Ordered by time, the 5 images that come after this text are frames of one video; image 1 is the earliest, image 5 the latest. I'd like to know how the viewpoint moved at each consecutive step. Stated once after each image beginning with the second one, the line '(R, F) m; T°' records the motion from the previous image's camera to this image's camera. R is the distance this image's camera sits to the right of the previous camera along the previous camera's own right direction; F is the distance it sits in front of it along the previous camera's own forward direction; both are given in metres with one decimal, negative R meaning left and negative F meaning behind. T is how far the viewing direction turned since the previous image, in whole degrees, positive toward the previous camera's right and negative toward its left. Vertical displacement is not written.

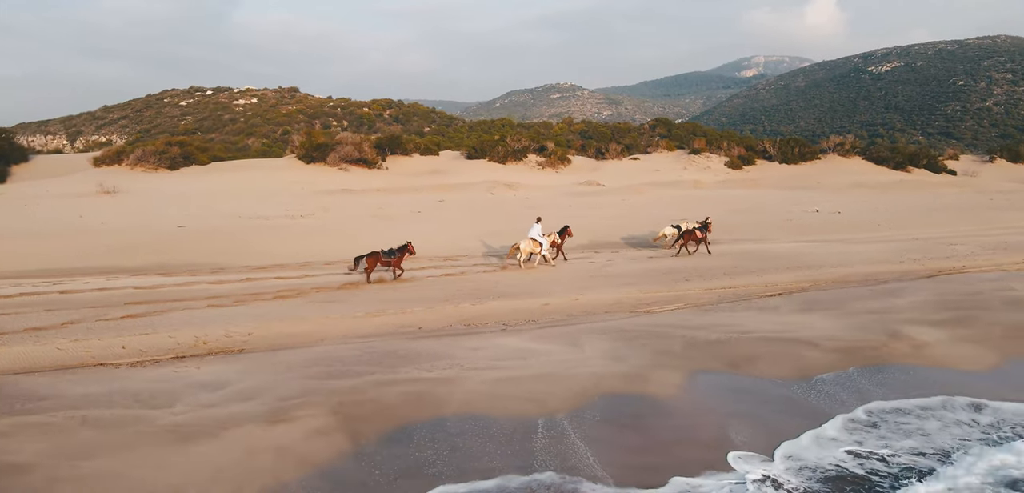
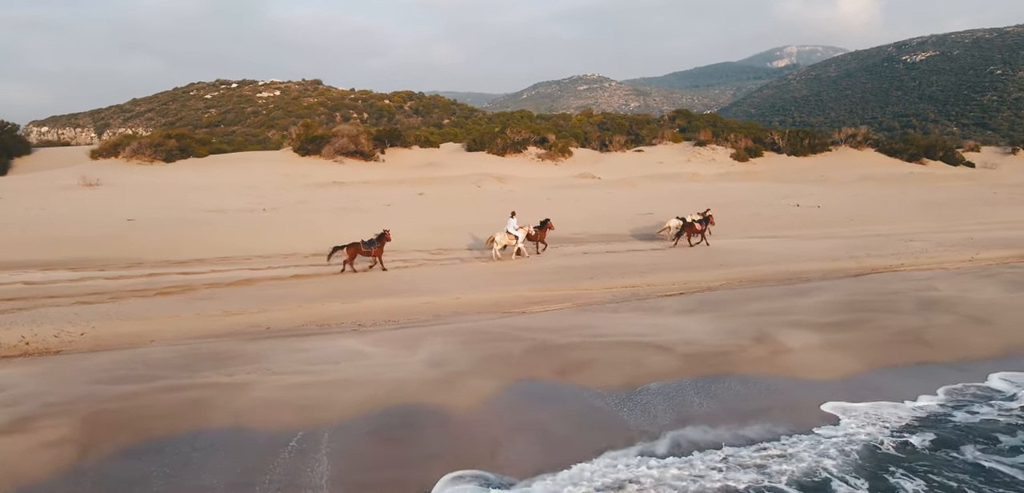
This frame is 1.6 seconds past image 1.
(+1.7, +0.4) m; -2°
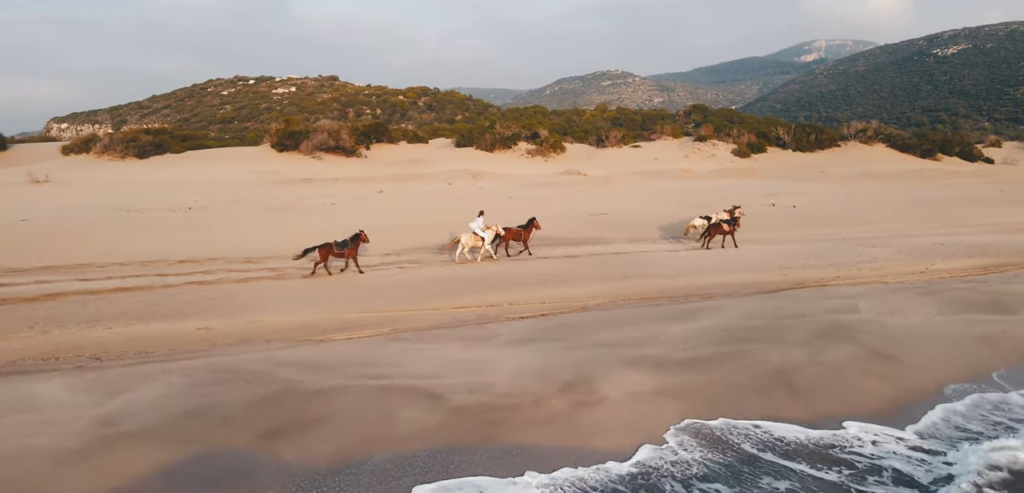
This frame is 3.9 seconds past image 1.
(+2.0, +1.5) m; -2°
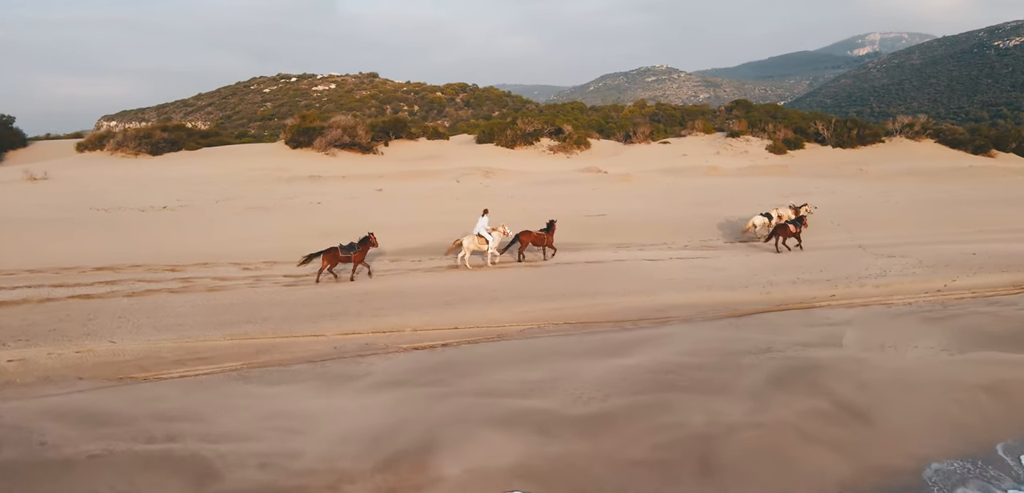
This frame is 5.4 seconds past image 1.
(+1.2, +1.4) m; -3°
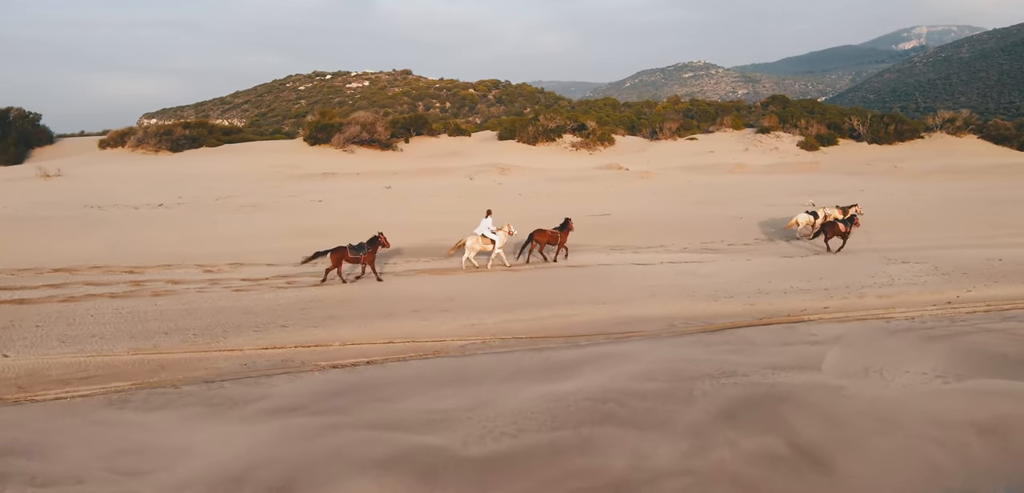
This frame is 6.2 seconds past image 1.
(+0.8, +0.7) m; -3°
